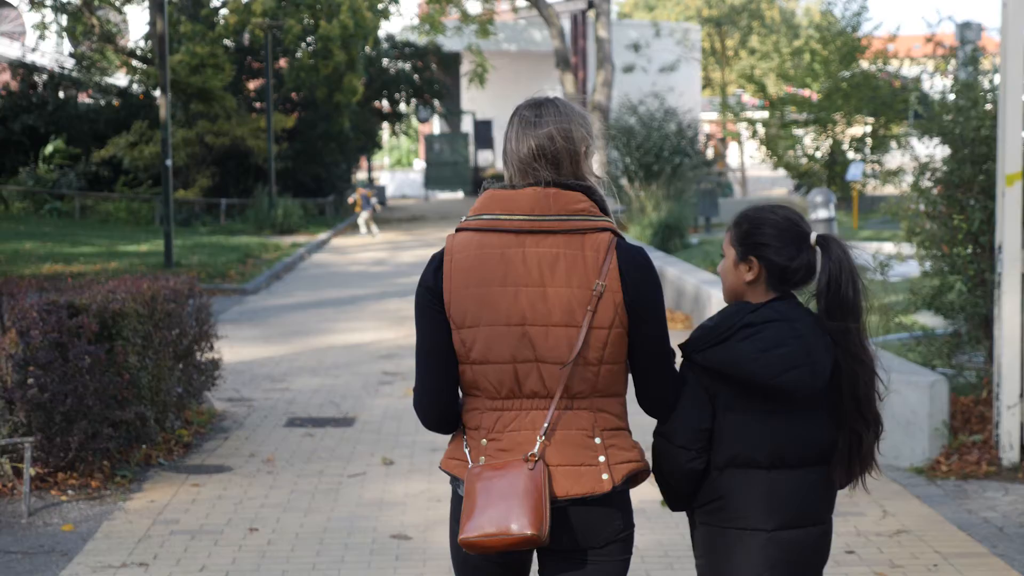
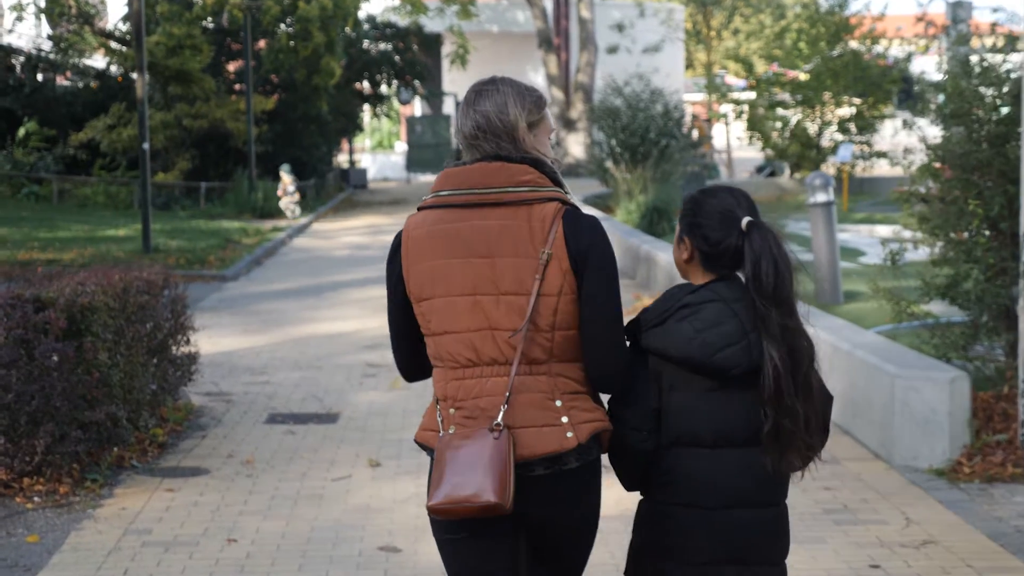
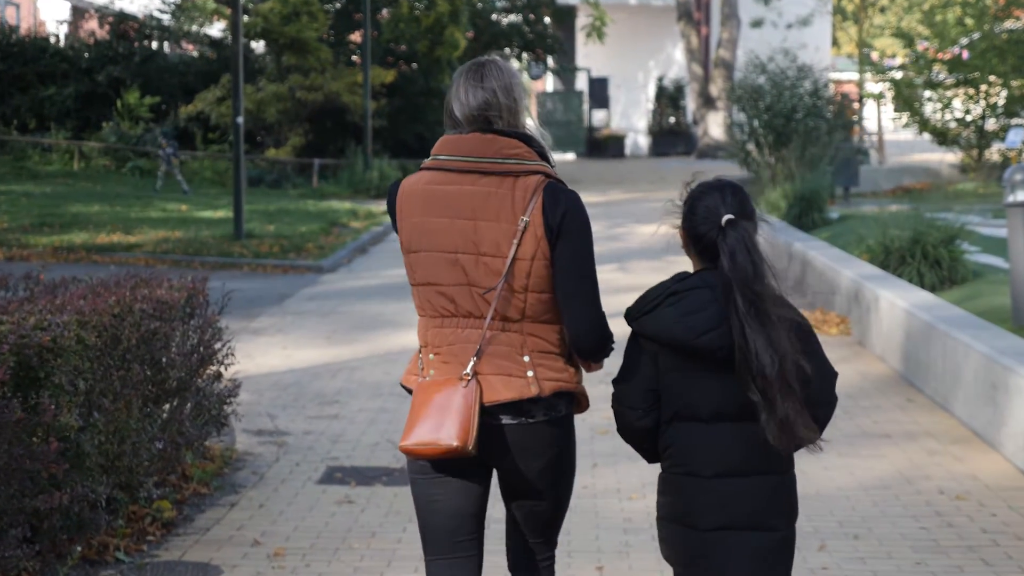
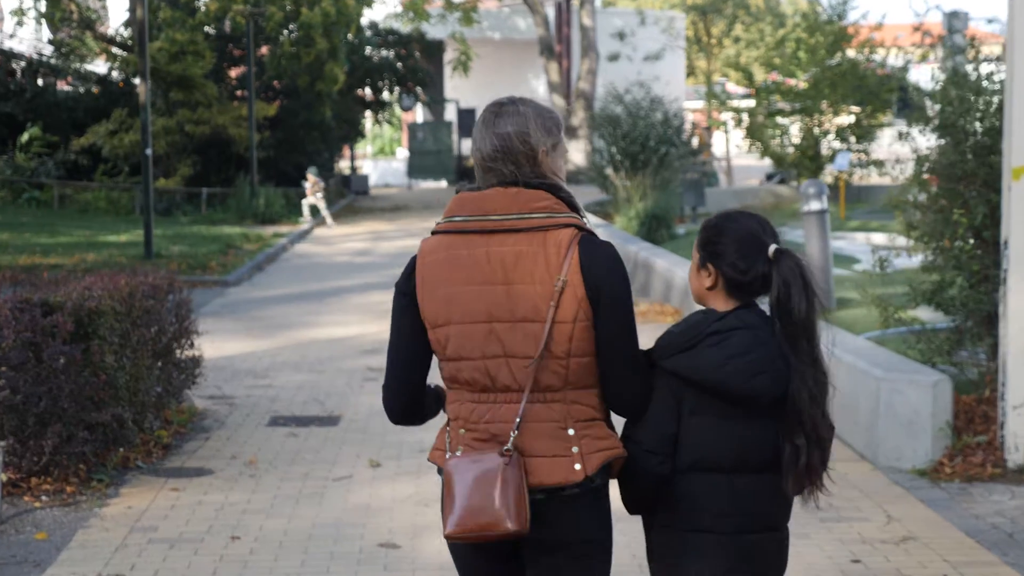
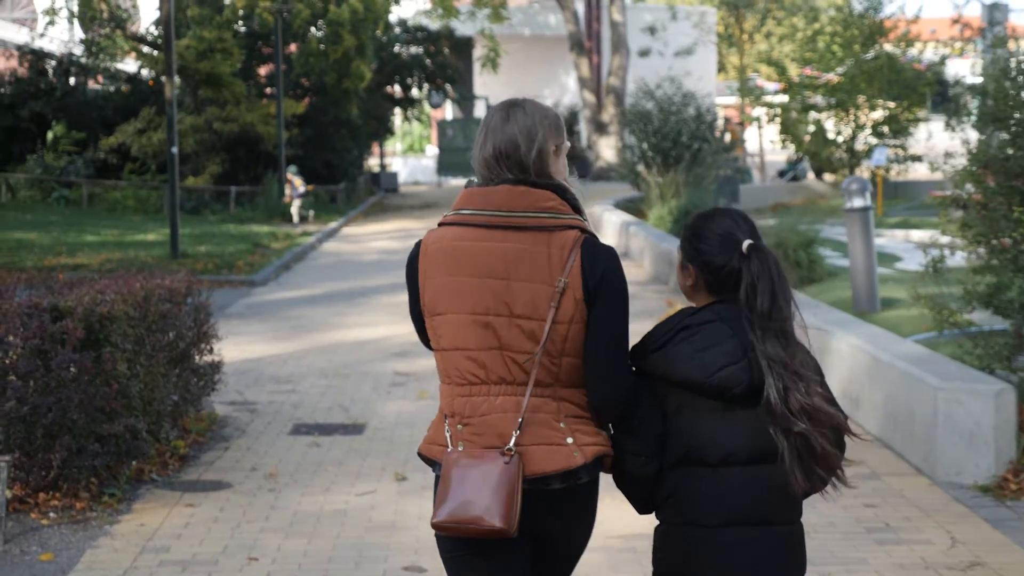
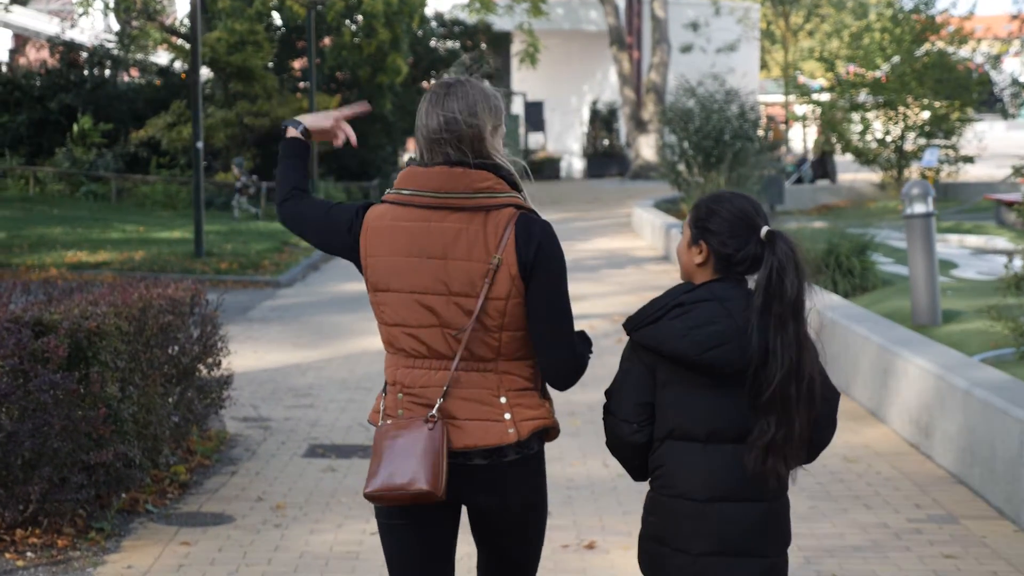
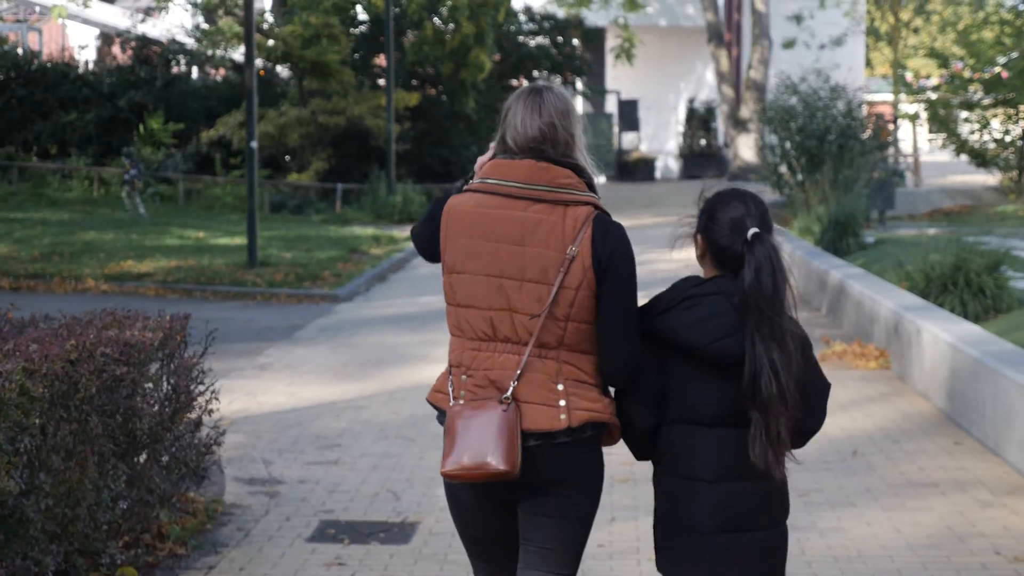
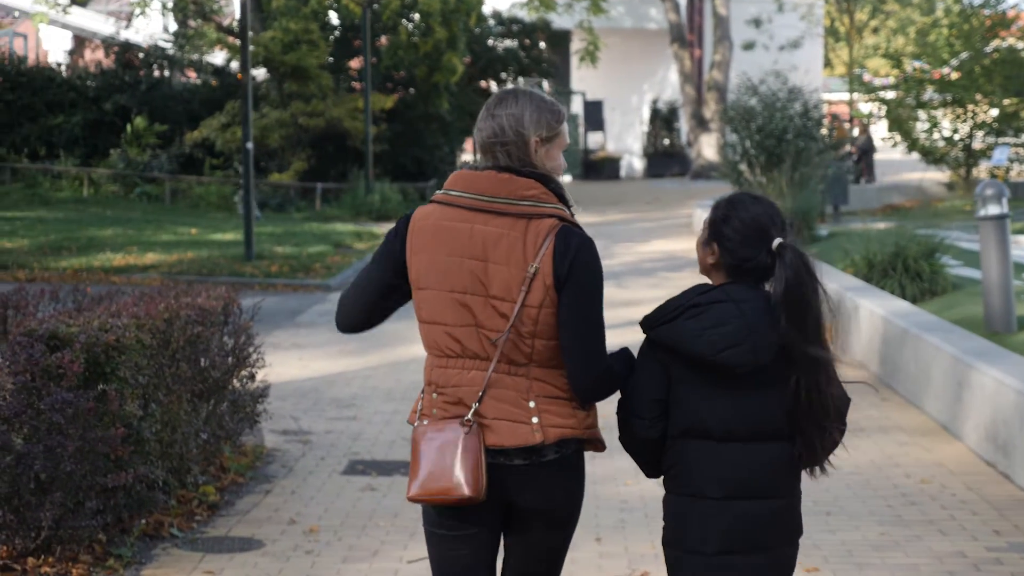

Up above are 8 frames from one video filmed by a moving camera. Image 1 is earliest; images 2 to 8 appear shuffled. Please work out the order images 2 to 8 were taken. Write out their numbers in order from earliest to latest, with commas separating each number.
4, 2, 5, 6, 8, 3, 7
